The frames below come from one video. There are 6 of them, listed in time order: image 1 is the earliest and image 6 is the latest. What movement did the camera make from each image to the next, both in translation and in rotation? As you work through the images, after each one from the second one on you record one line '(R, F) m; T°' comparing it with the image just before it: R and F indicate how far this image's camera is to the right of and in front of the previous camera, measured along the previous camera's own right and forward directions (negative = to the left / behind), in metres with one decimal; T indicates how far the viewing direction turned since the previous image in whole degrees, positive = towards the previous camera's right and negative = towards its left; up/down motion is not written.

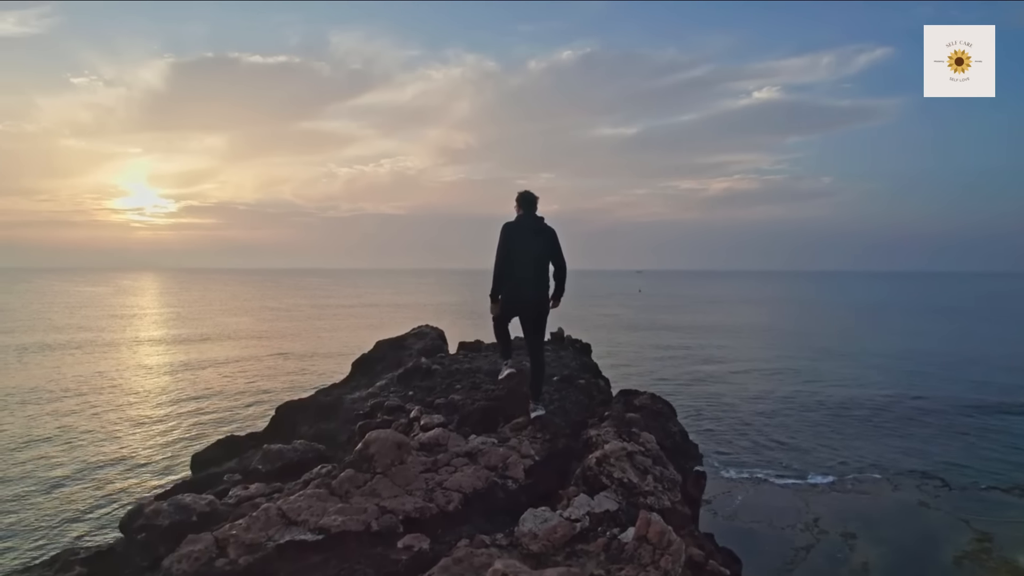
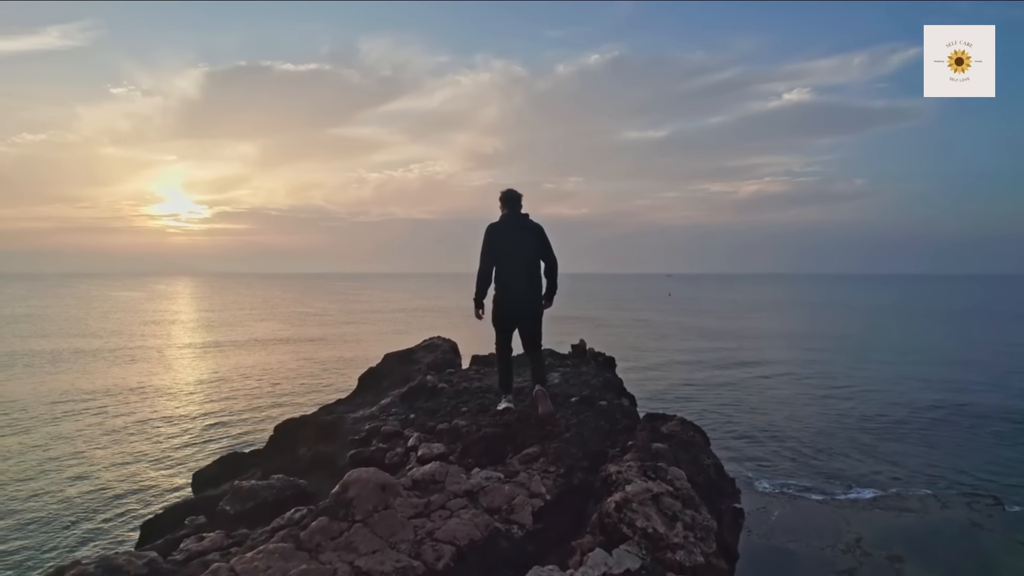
(+0.1, +0.6) m; -3°
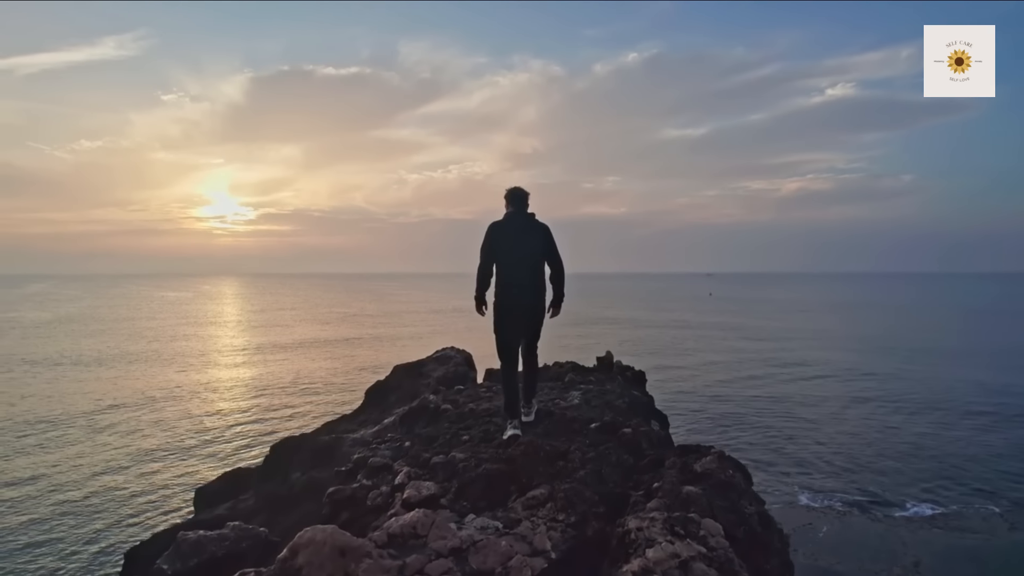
(+0.2, +0.7) m; -4°
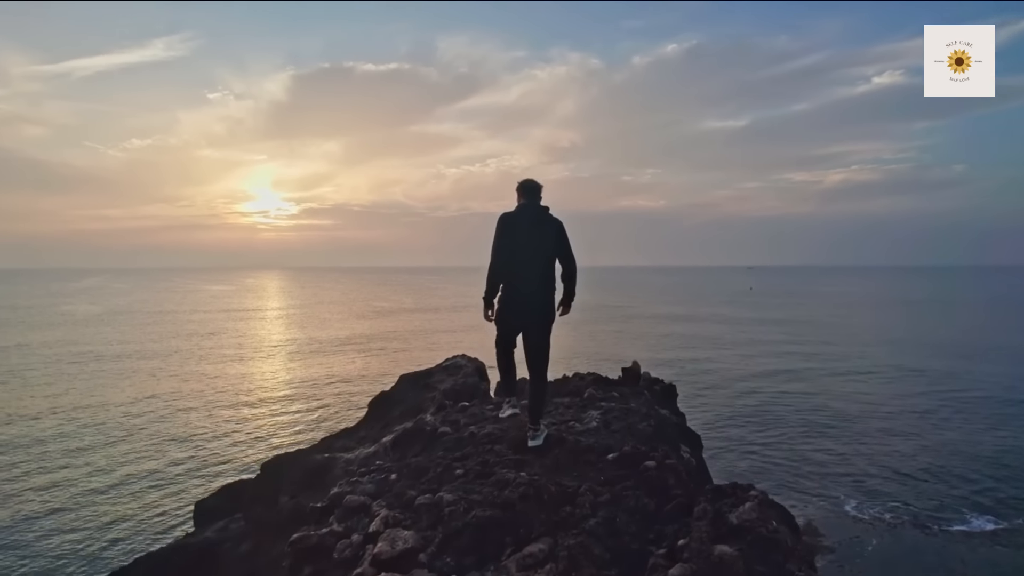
(+0.2, +0.6) m; -3°
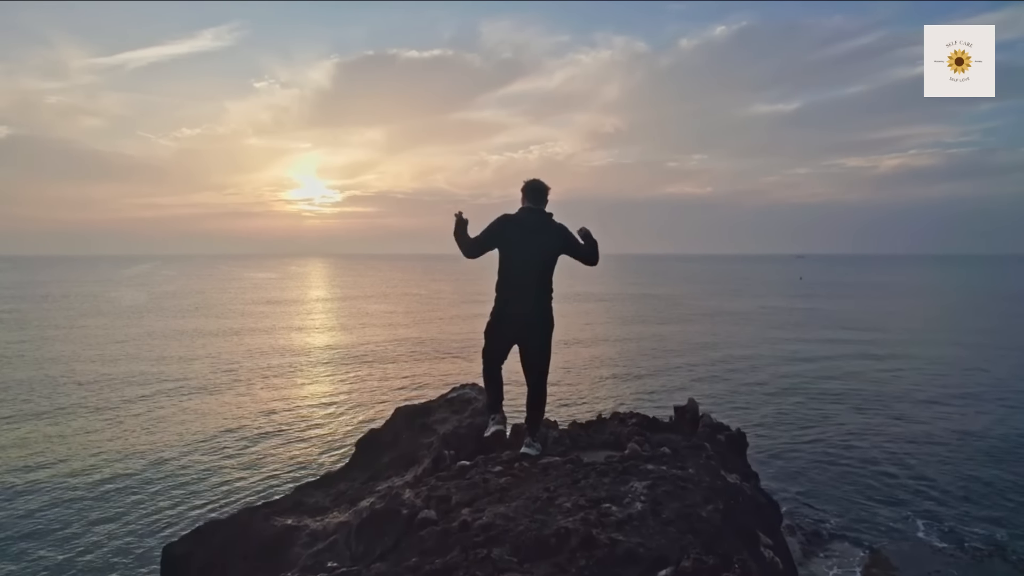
(+0.2, +1.3) m; -4°
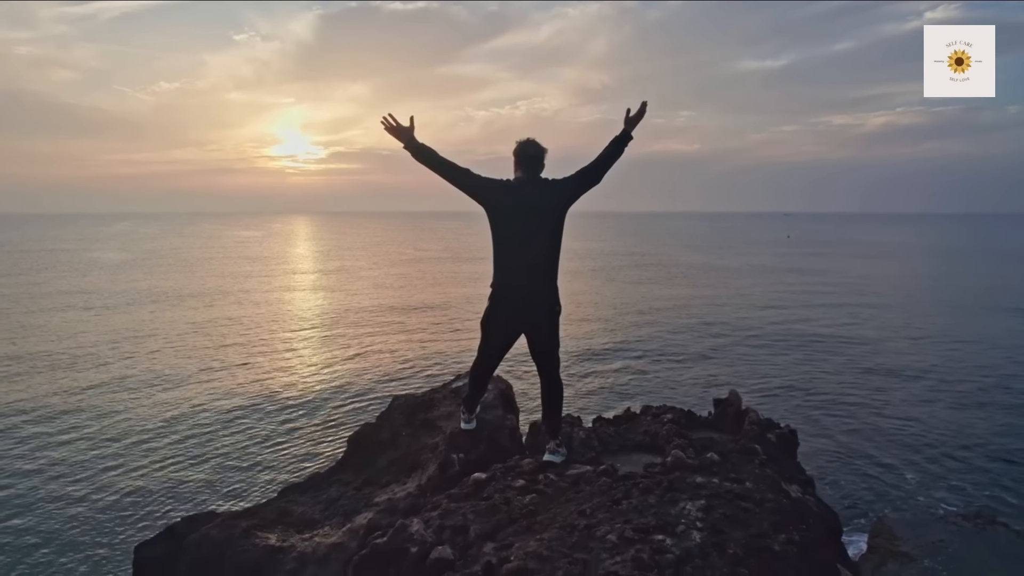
(-0.2, +0.7) m; +1°
